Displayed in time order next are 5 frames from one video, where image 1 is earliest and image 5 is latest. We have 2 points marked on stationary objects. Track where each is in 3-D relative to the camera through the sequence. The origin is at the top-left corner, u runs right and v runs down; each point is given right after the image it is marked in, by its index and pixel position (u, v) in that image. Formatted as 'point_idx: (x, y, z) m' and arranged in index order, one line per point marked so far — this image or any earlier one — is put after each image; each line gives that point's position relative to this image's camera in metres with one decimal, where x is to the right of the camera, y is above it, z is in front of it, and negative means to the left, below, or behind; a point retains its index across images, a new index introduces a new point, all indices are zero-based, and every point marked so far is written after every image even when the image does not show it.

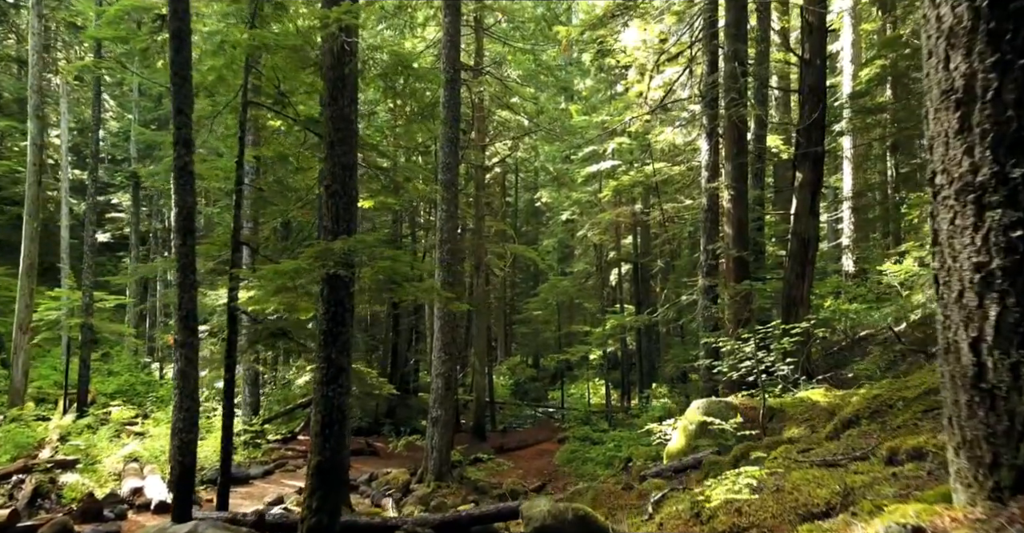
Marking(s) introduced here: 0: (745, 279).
0: (+3.9, -0.2, +14.3) m
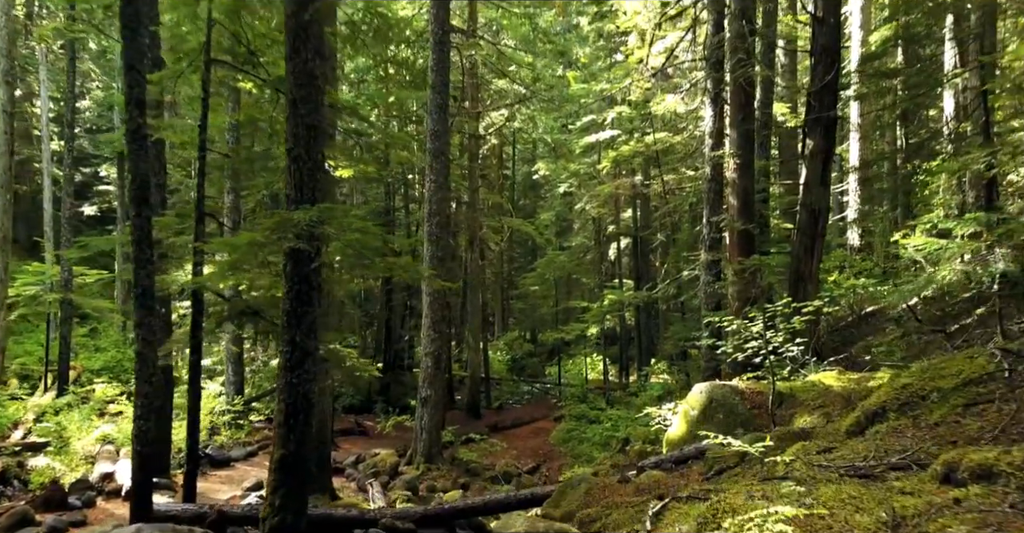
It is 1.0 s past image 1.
0: (+3.8, +0.2, +13.4) m
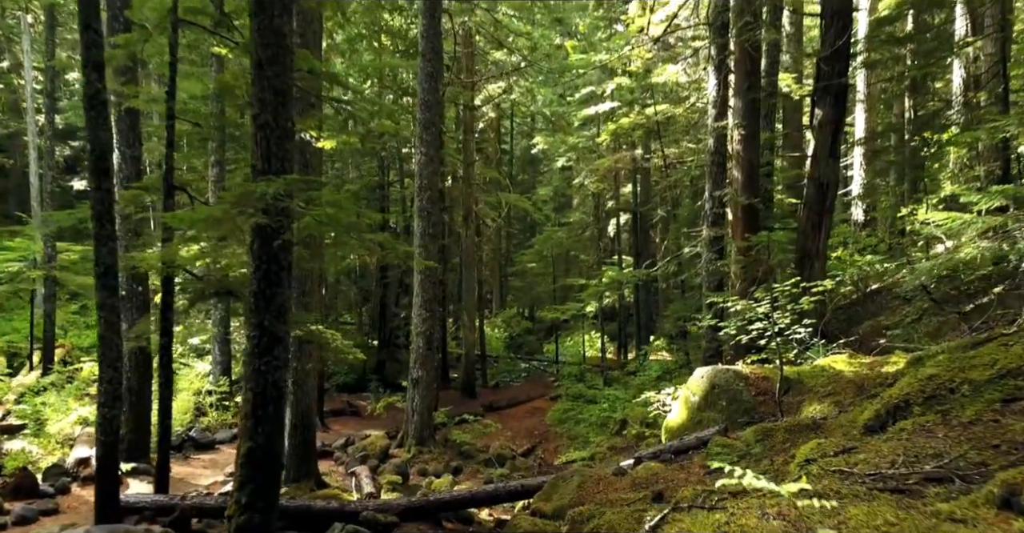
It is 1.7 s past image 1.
0: (+3.7, +0.5, +12.8) m
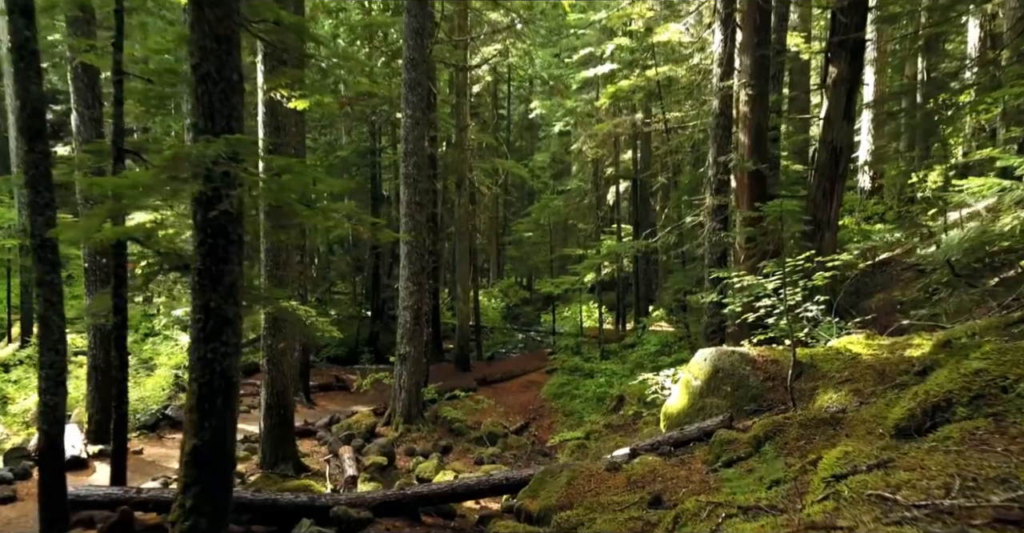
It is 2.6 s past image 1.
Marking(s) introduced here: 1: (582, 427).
0: (+3.5, +1.0, +12.0) m
1: (+1.3, -2.9, +15.6) m
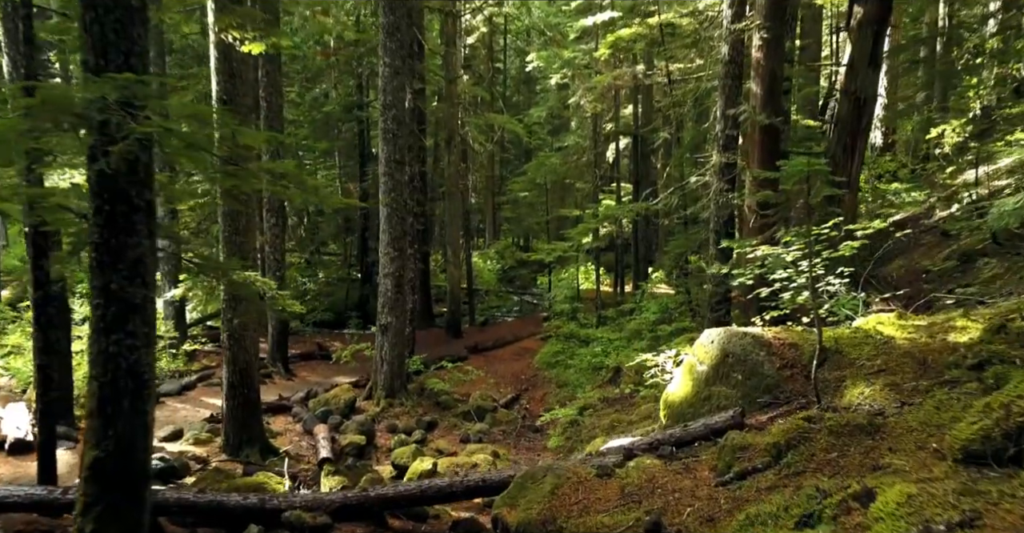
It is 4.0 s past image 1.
0: (+3.3, +1.4, +10.8) m
1: (+1.1, -2.3, +14.6) m
